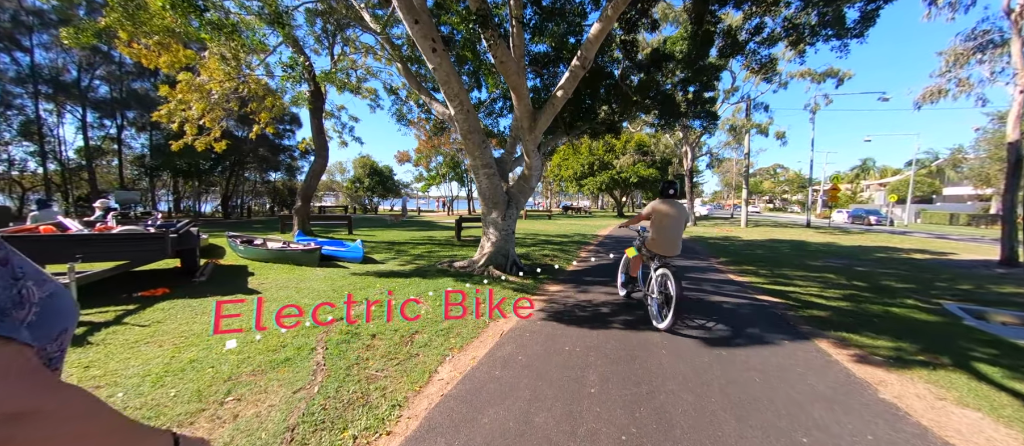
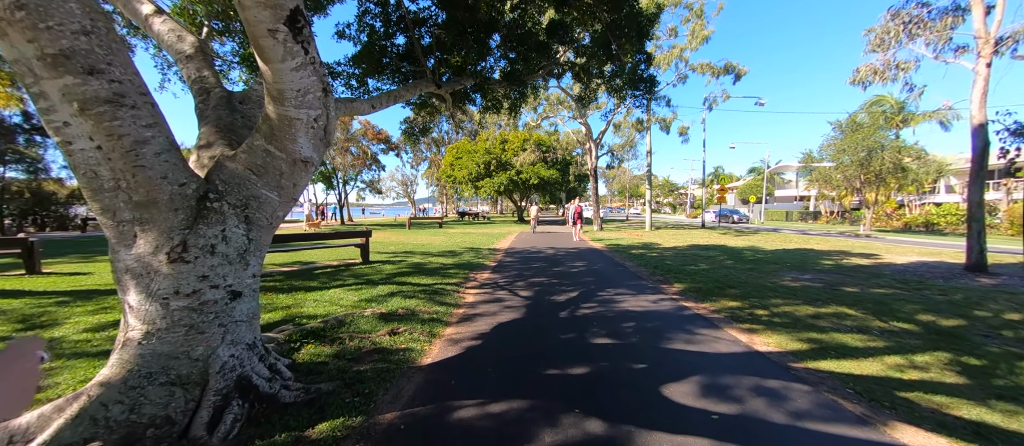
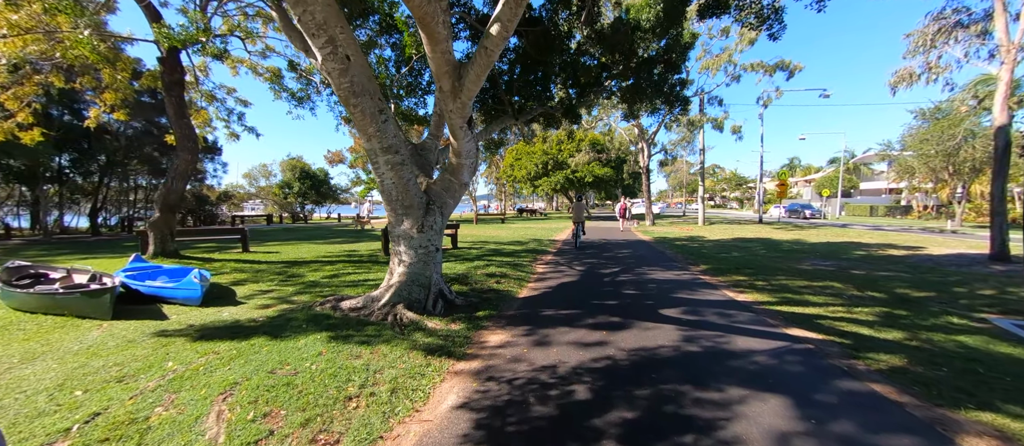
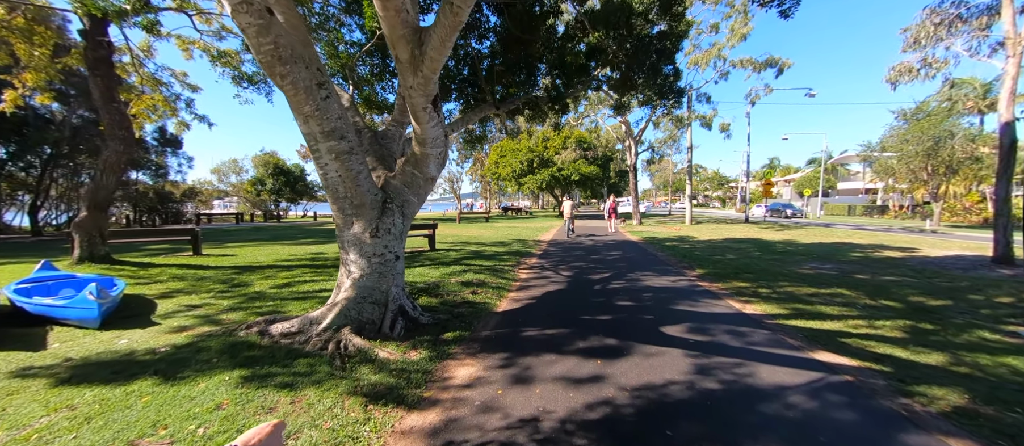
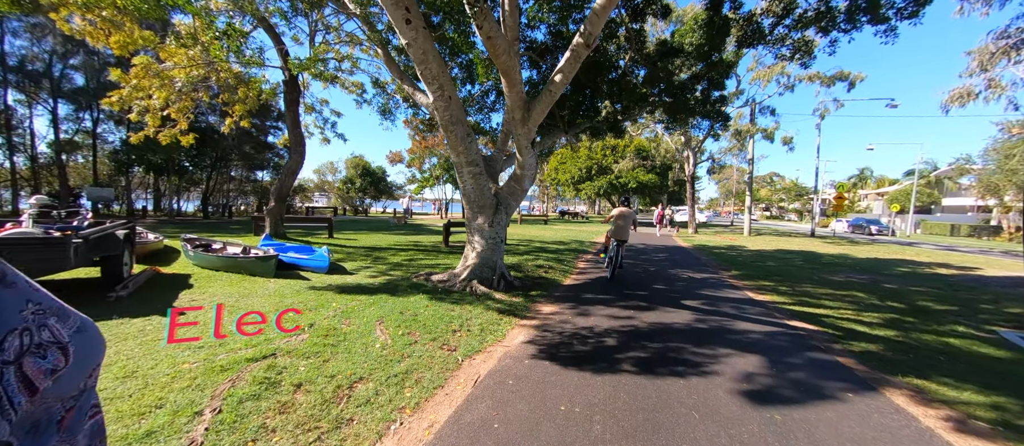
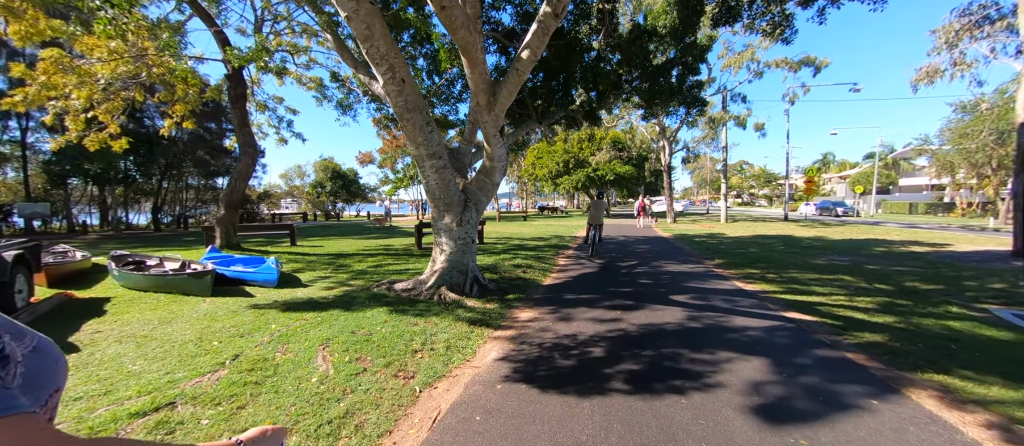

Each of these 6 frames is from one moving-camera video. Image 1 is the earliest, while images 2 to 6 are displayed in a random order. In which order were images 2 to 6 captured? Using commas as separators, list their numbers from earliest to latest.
5, 6, 3, 4, 2
